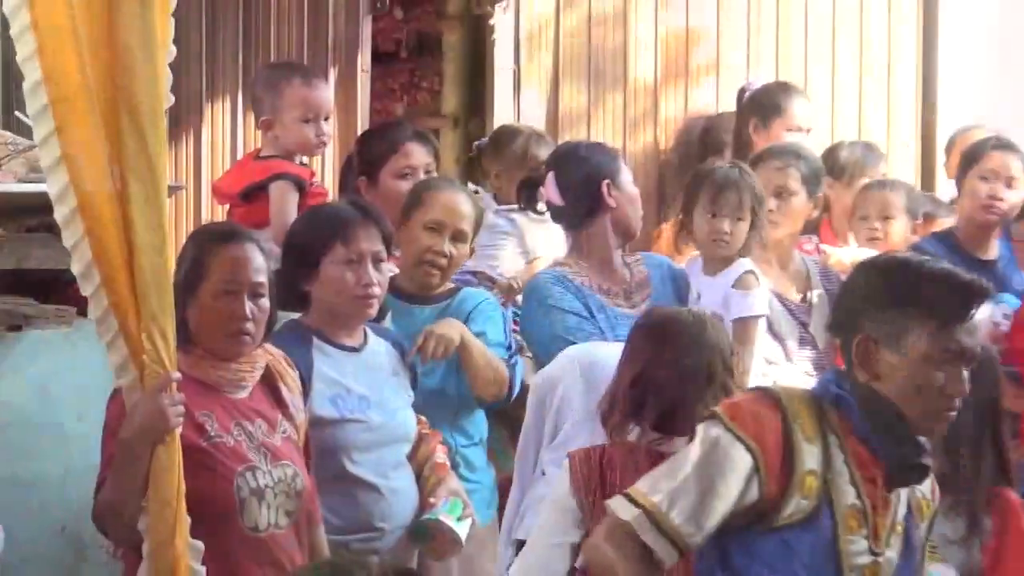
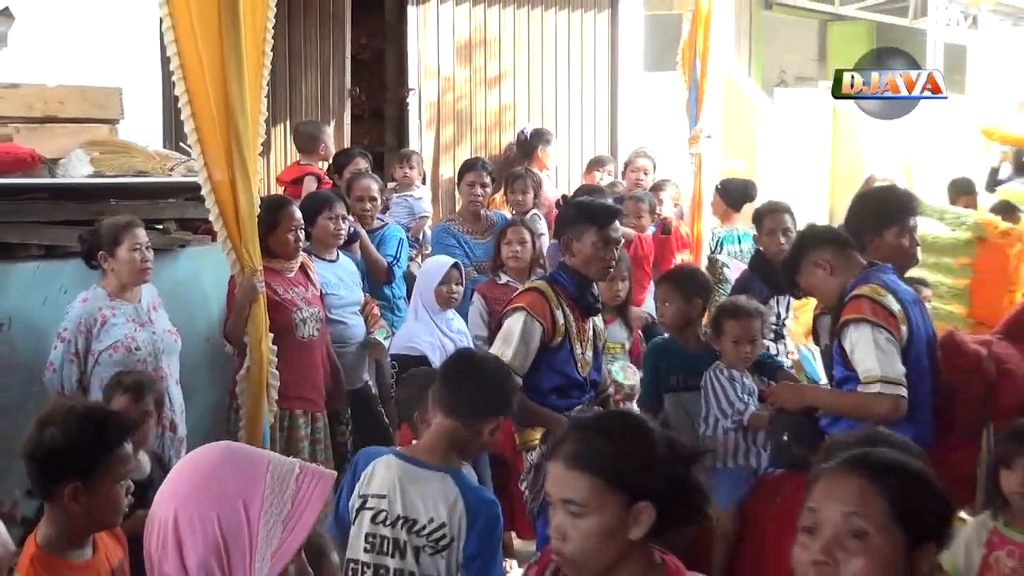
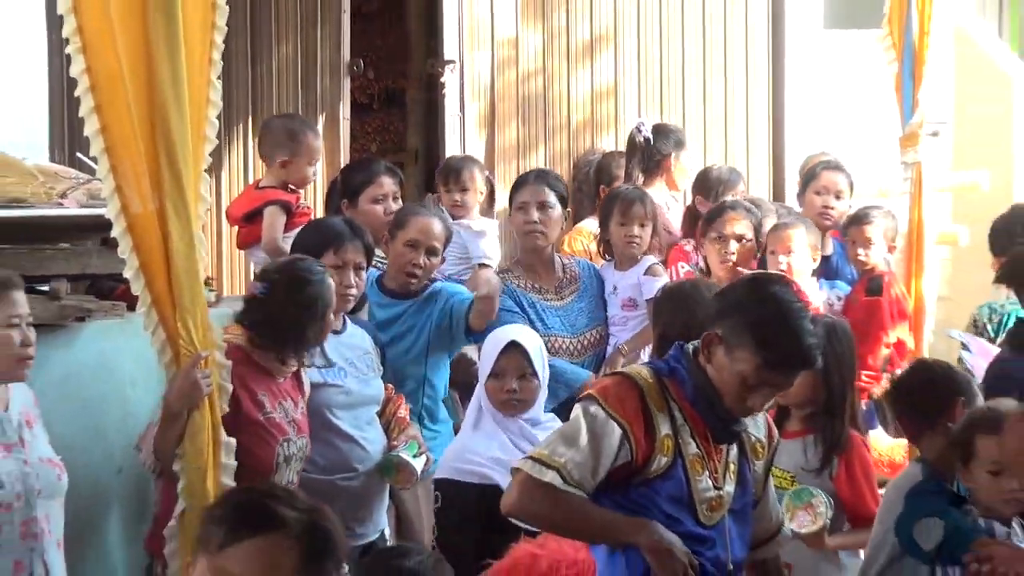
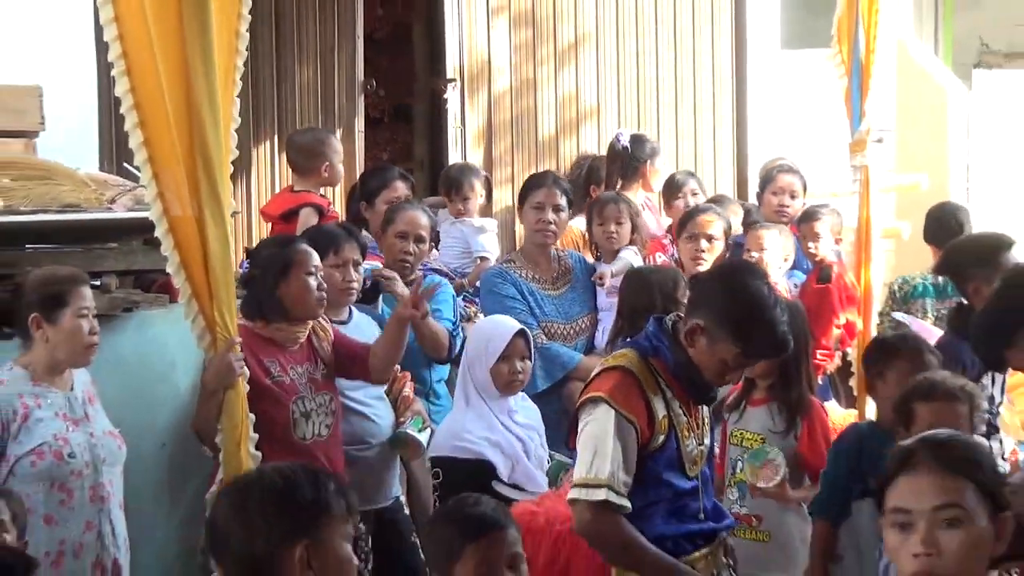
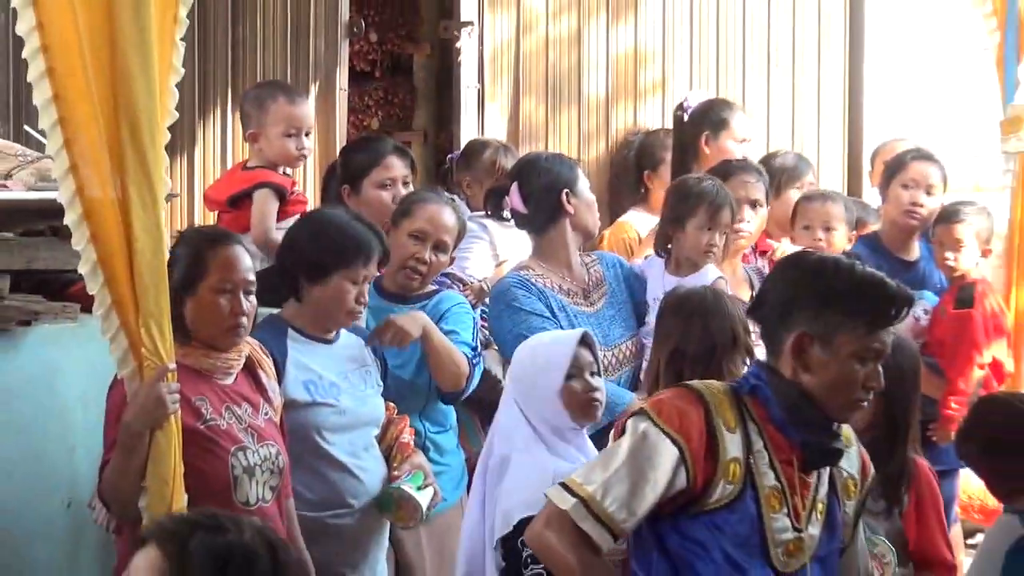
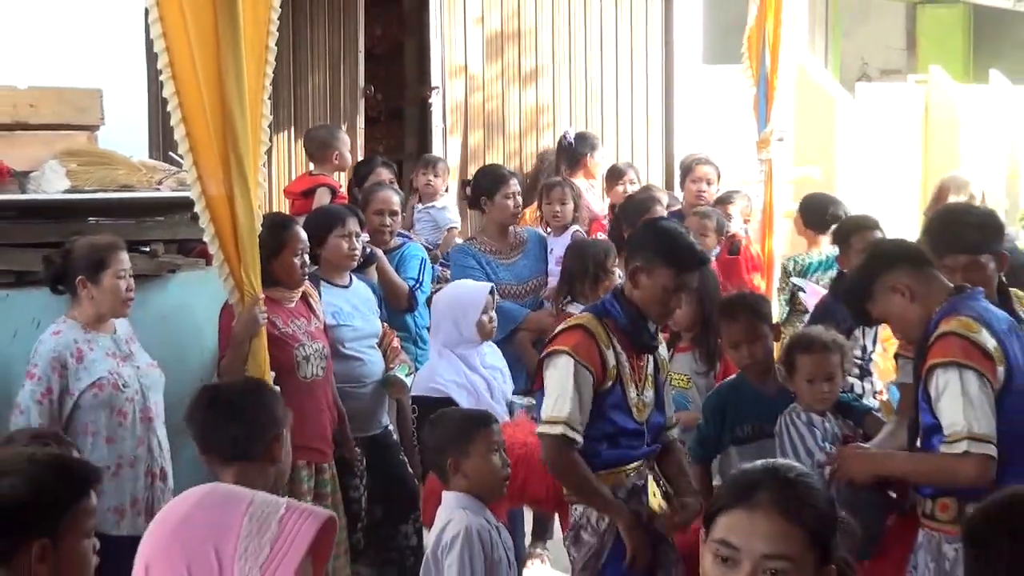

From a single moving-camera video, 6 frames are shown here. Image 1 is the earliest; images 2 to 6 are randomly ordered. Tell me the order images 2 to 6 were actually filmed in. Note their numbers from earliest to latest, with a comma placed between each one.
5, 3, 4, 6, 2
